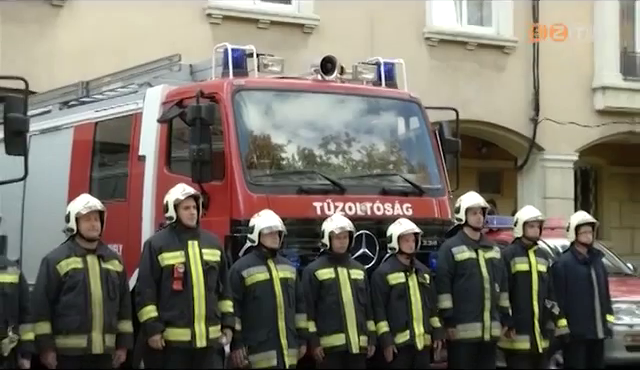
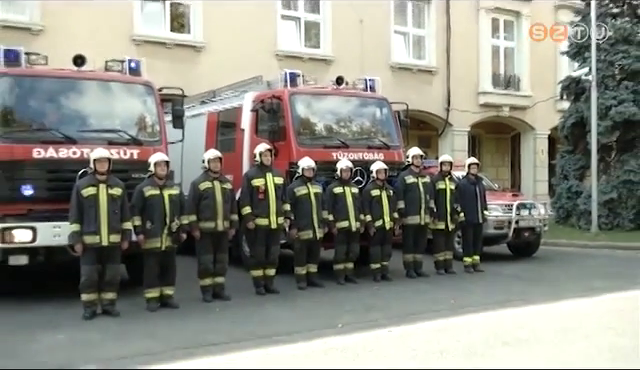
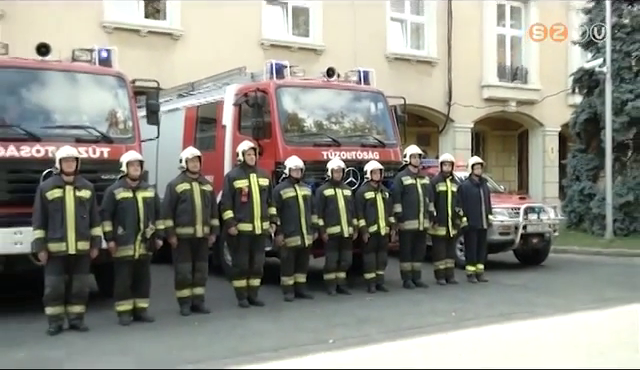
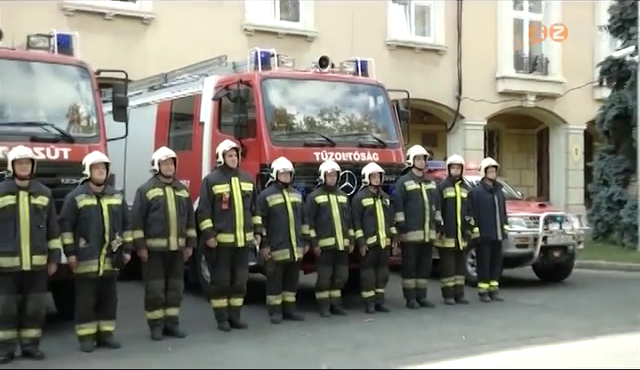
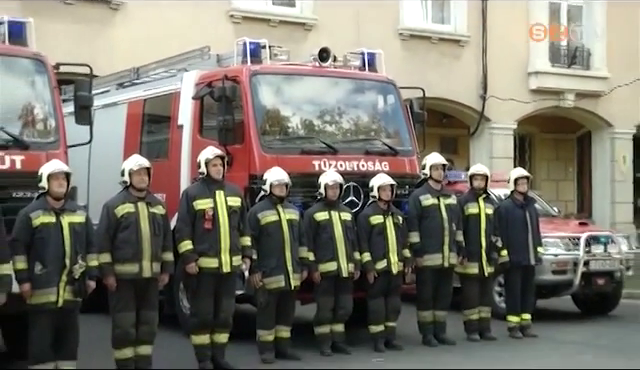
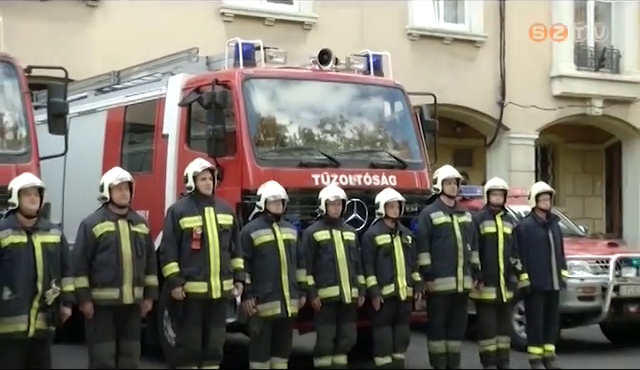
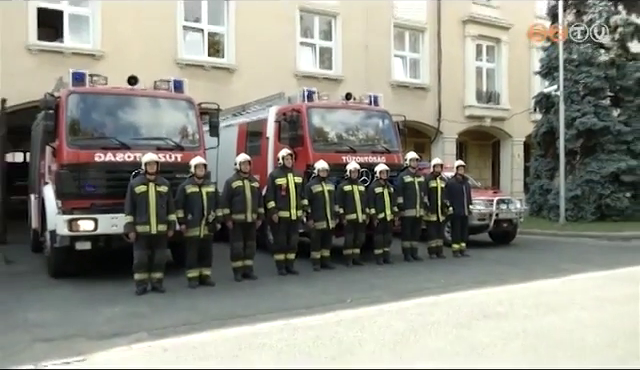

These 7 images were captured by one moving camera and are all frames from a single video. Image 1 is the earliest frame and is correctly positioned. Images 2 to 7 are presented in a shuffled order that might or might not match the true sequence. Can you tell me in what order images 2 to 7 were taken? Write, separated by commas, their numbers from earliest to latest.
6, 5, 4, 3, 2, 7
